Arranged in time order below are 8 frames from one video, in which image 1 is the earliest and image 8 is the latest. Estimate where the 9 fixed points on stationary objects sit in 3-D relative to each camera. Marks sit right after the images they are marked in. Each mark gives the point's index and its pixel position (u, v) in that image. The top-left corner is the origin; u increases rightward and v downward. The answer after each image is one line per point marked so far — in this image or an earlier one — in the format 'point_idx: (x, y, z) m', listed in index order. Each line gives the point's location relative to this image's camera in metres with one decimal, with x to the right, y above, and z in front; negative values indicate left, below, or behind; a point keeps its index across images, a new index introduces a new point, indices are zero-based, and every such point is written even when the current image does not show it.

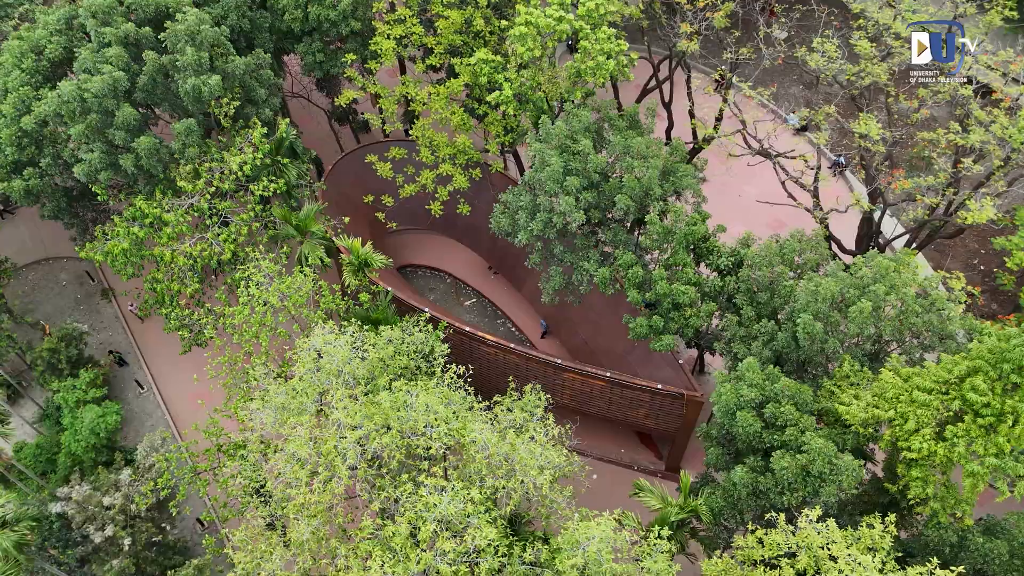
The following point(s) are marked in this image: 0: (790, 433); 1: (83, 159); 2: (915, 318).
0: (+4.8, -2.5, +12.7) m
1: (-10.4, +3.1, +18.0) m
2: (+7.7, -0.6, +14.2) m
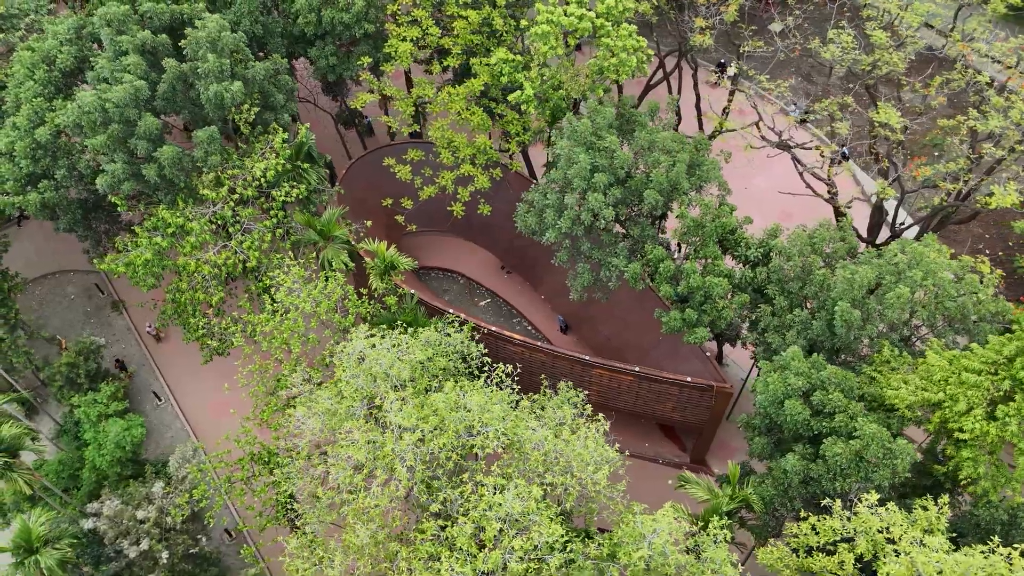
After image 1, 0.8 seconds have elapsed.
0: (+5.7, -2.3, +12.9) m
1: (-9.8, +2.8, +17.7) m
2: (+8.5, -0.3, +14.4) m
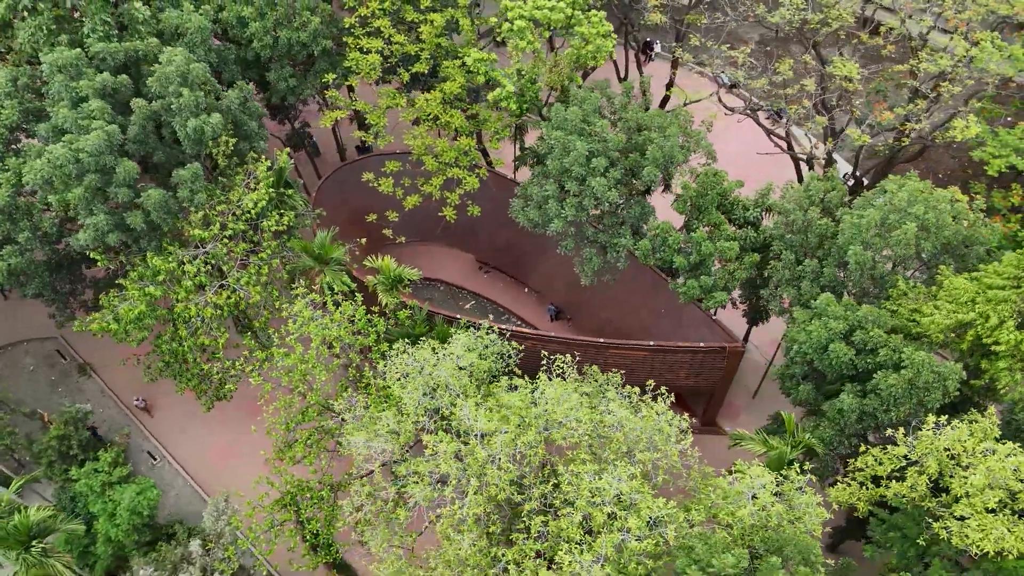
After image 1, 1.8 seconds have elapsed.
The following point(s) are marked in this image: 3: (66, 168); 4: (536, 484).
0: (+6.9, -1.2, +13.7) m
1: (-9.7, +1.4, +16.7) m
2: (+9.2, +1.2, +15.5) m
3: (-9.7, +2.6, +16.1) m
4: (+0.4, -3.3, +12.3) m
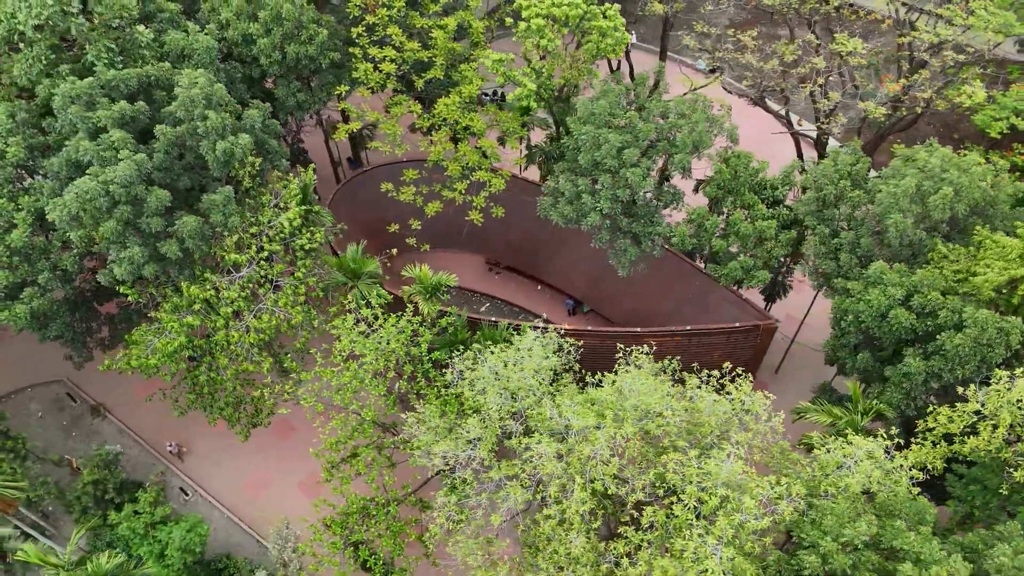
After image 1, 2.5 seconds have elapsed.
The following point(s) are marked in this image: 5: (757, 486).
0: (+8.3, -0.5, +14.1) m
1: (-8.6, +0.6, +16.1) m
2: (+10.2, +2.1, +16.1) m
3: (-8.7, +1.8, +15.5) m
4: (+2.1, -3.2, +12.4) m
5: (+3.8, -3.1, +11.7) m
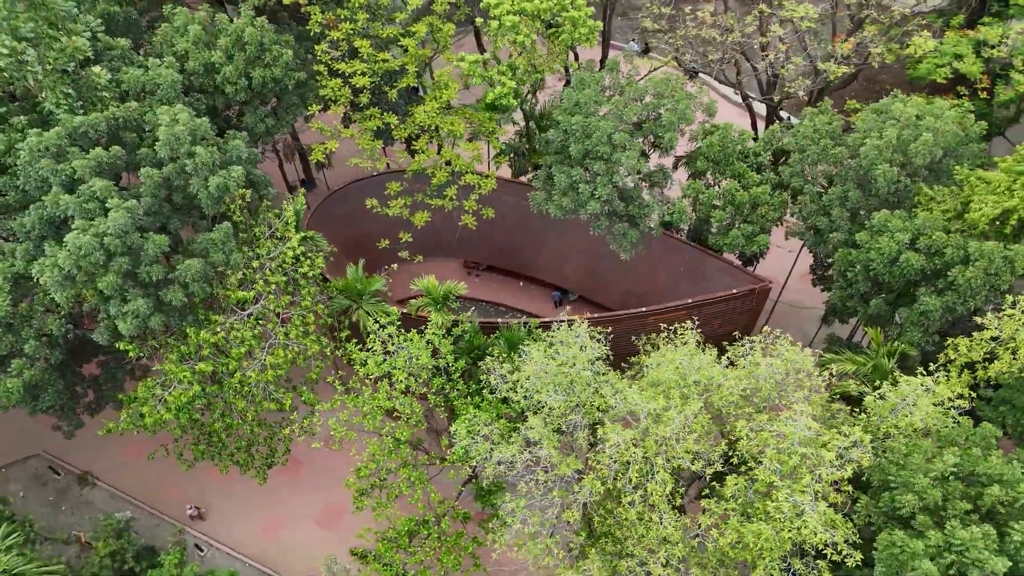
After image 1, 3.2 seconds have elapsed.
0: (+9.0, +0.7, +15.0) m
1: (-8.1, -0.5, +15.2) m
2: (+10.3, +3.6, +17.2) m
3: (-8.3, +0.6, +14.5) m
4: (+3.4, -2.7, +12.7) m
5: (+5.2, -2.5, +12.1) m
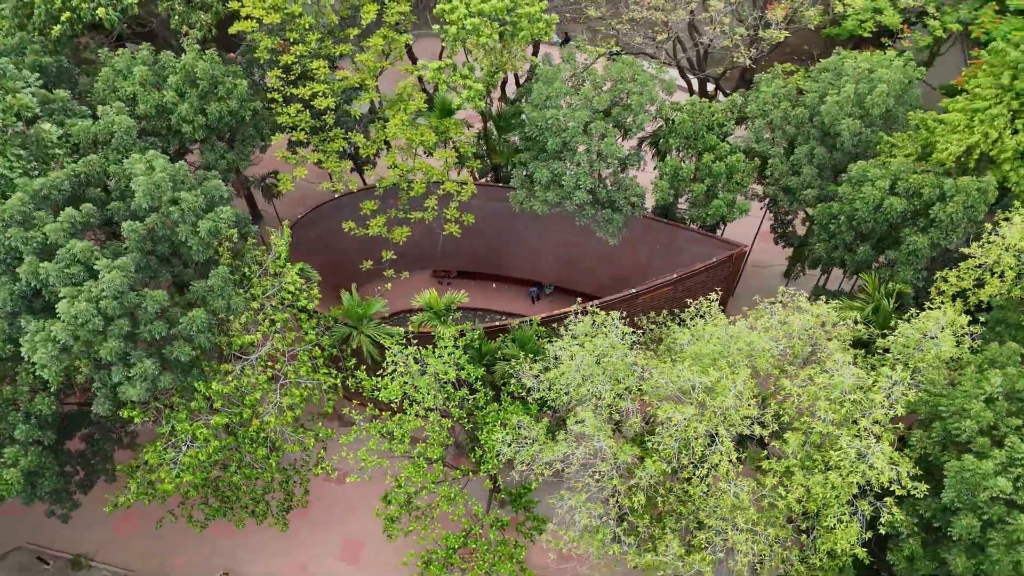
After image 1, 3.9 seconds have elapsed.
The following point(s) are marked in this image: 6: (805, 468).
0: (+9.1, +2.1, +16.0) m
1: (-7.4, -1.8, +14.2) m
2: (+9.7, +5.1, +18.3) m
3: (-7.7, -0.7, +13.6) m
4: (+4.4, -2.2, +13.1) m
5: (+6.2, -1.6, +12.7) m
6: (+5.0, -3.1, +12.6) m
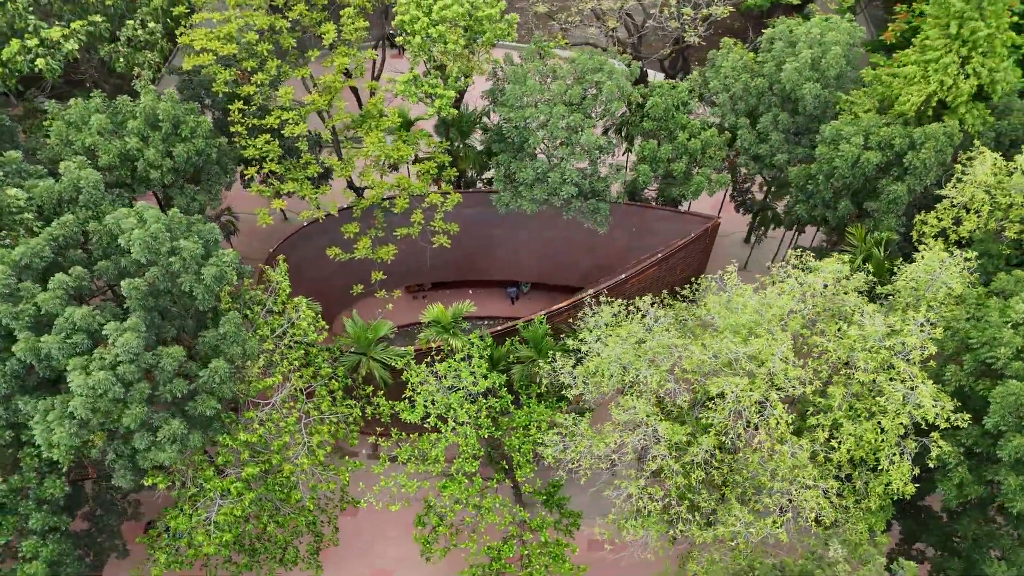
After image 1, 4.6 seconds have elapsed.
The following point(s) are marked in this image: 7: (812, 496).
0: (+8.9, +3.4, +17.0) m
1: (-6.5, -2.8, +13.4) m
2: (+8.9, +6.4, +19.2) m
3: (-6.9, -1.8, +12.7) m
4: (+5.3, -1.5, +13.6) m
5: (+7.0, -0.7, +13.4) m
6: (+6.1, -2.3, +13.2) m
7: (+5.1, -3.6, +12.7) m
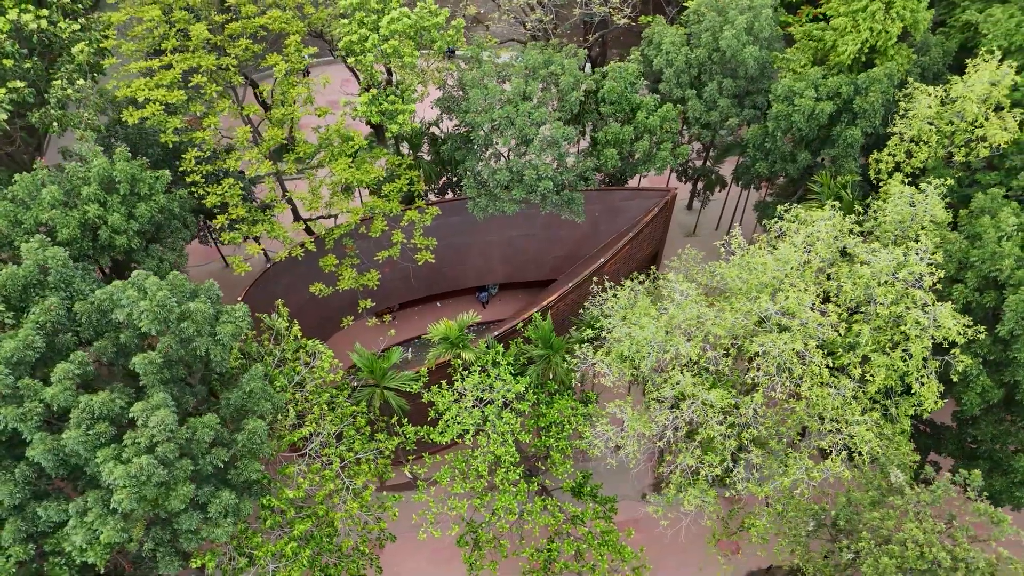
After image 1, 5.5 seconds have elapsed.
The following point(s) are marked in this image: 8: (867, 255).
0: (+8.2, +4.9, +18.1) m
1: (-5.2, -4.0, +12.6) m
2: (+7.3, +7.8, +20.3) m
3: (-5.7, -3.0, +11.8) m
4: (+6.1, -0.5, +14.3) m
5: (+7.6, +0.6, +14.3) m
6: (+7.0, -1.2, +14.0) m
7: (+6.4, -2.6, +13.4) m
8: (+6.9, +0.7, +14.5) m
